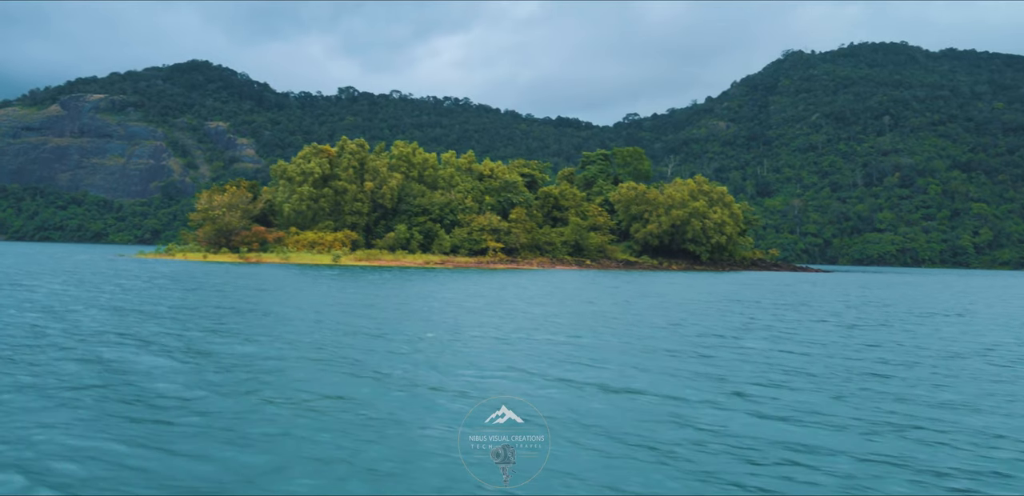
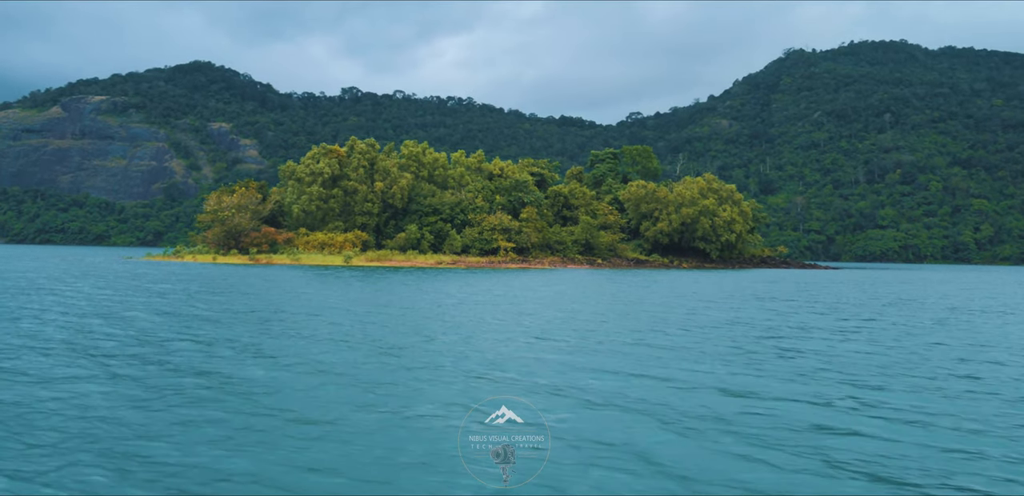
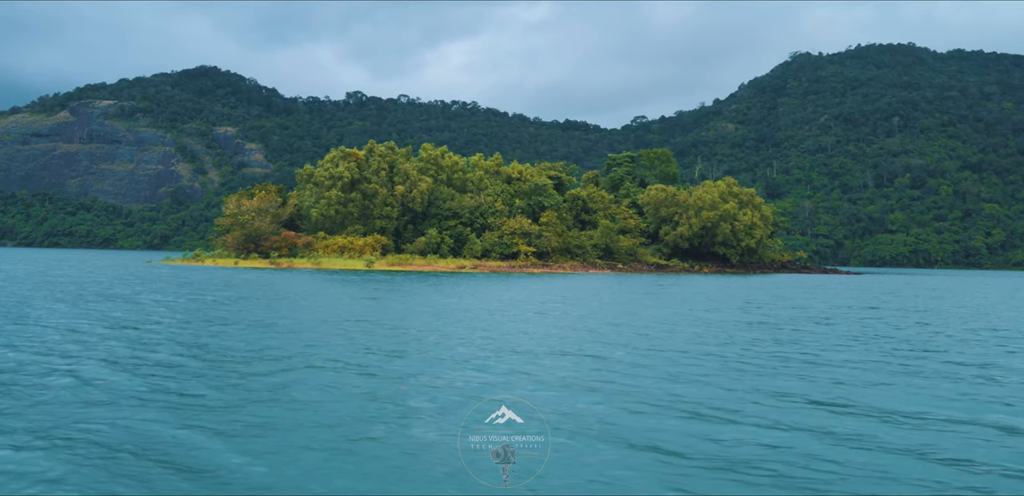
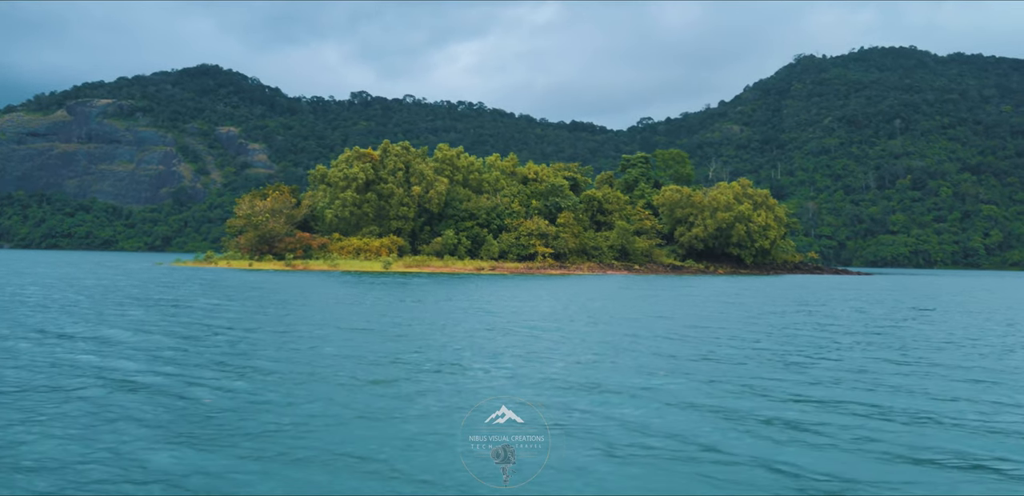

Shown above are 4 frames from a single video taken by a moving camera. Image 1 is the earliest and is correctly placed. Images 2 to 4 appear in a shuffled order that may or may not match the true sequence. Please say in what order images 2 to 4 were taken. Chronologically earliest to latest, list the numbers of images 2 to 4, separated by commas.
2, 3, 4
